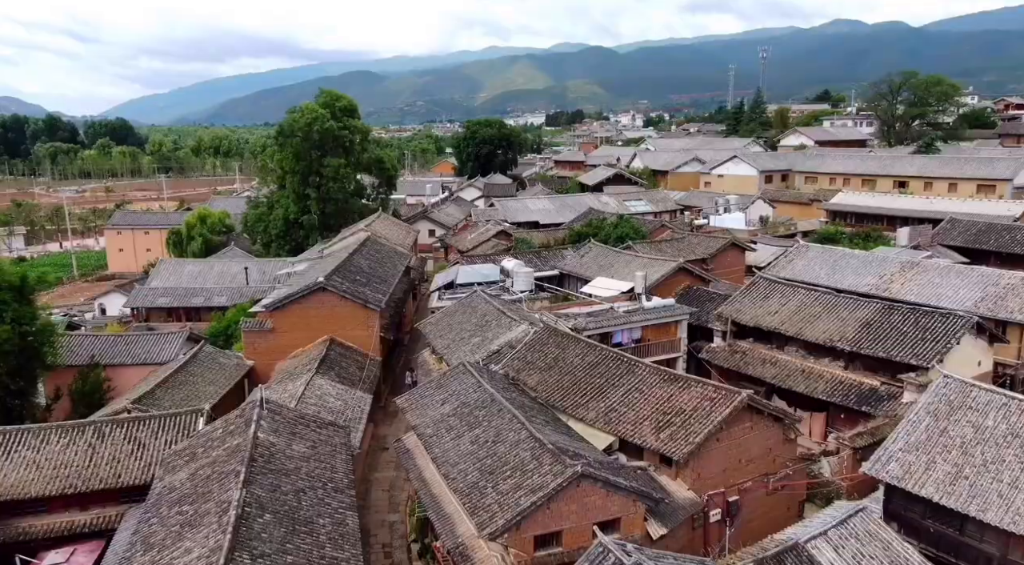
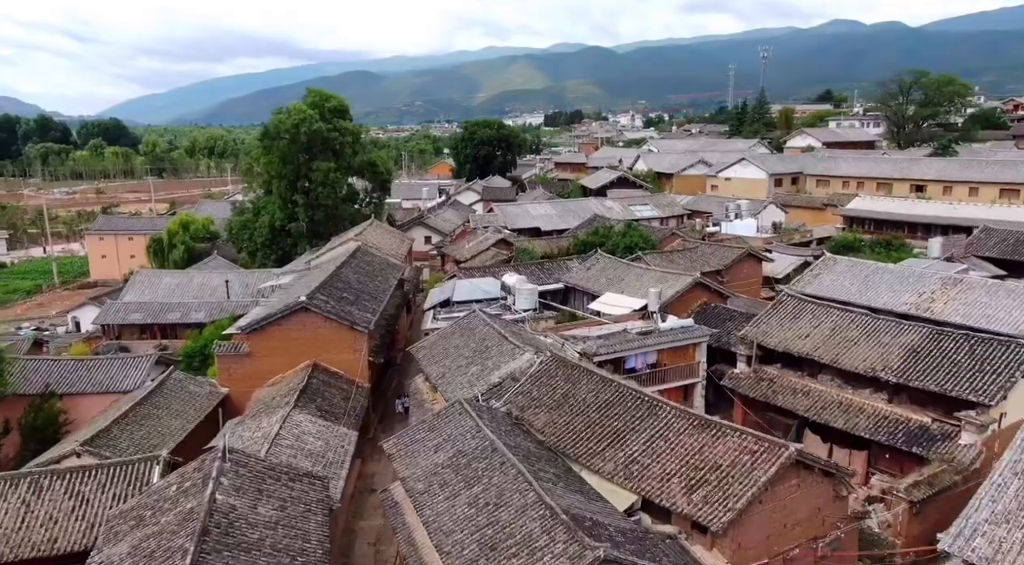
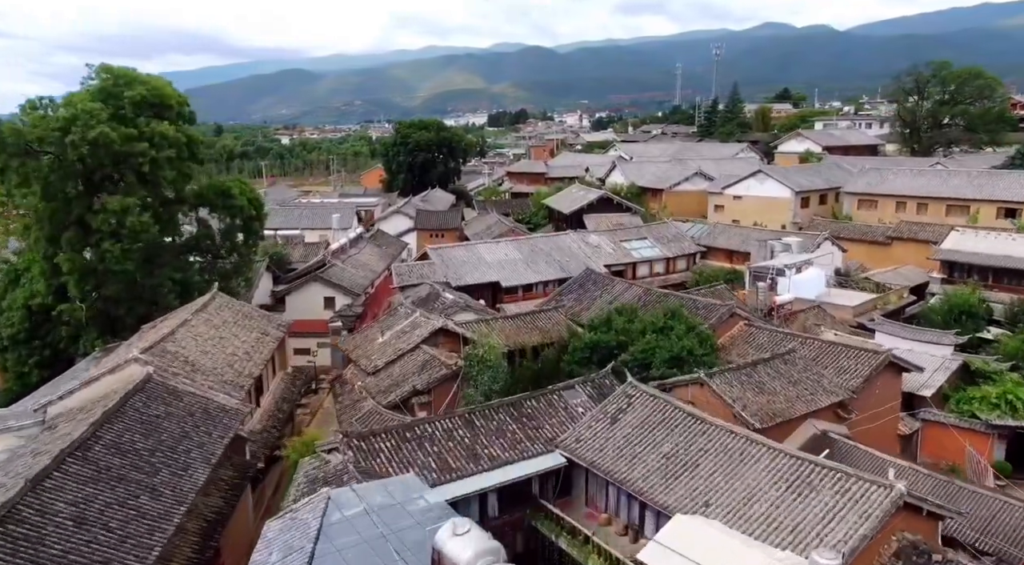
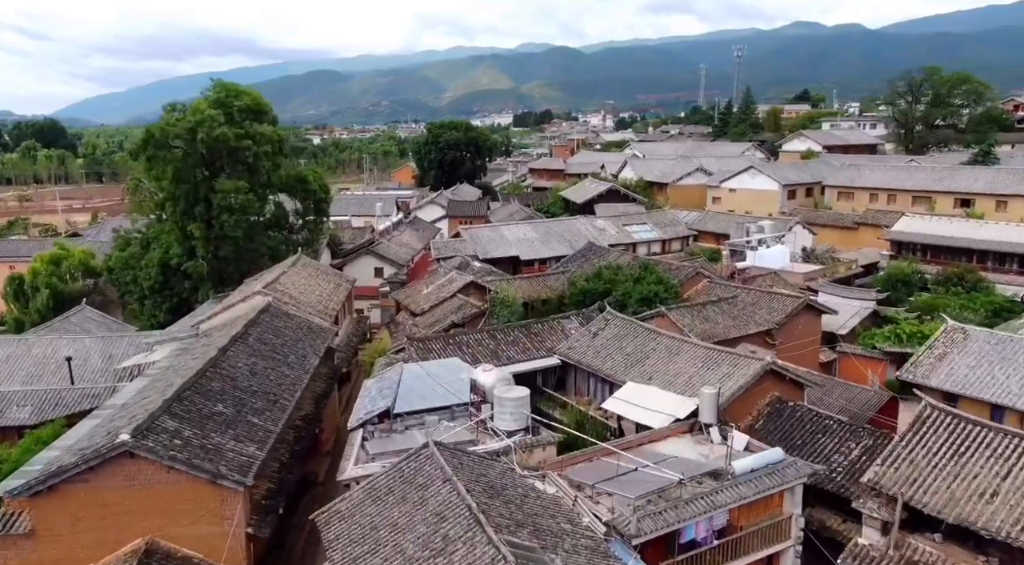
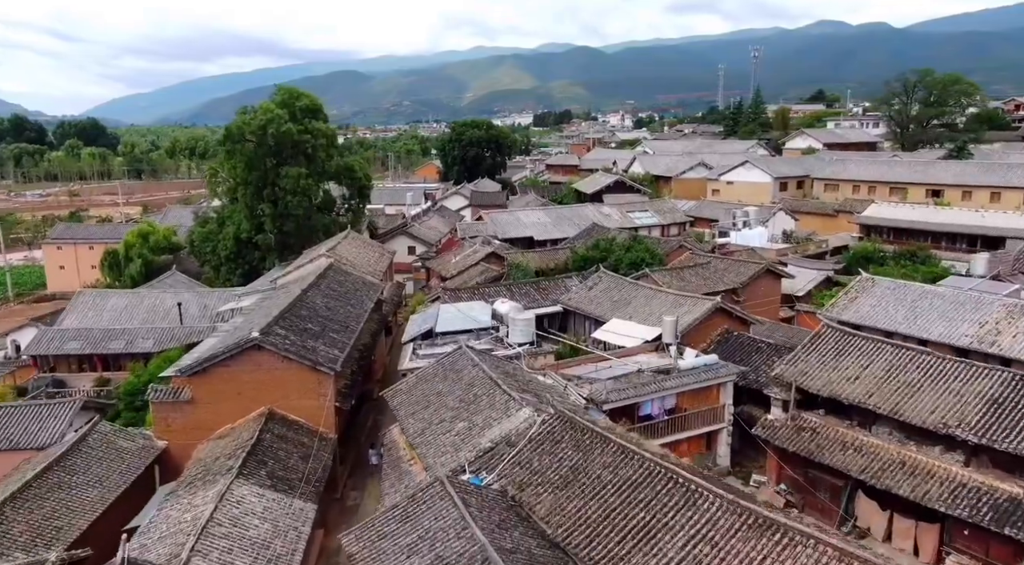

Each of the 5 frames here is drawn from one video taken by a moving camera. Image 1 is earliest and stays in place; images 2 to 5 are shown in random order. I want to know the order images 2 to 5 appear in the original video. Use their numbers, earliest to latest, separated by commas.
2, 5, 4, 3
